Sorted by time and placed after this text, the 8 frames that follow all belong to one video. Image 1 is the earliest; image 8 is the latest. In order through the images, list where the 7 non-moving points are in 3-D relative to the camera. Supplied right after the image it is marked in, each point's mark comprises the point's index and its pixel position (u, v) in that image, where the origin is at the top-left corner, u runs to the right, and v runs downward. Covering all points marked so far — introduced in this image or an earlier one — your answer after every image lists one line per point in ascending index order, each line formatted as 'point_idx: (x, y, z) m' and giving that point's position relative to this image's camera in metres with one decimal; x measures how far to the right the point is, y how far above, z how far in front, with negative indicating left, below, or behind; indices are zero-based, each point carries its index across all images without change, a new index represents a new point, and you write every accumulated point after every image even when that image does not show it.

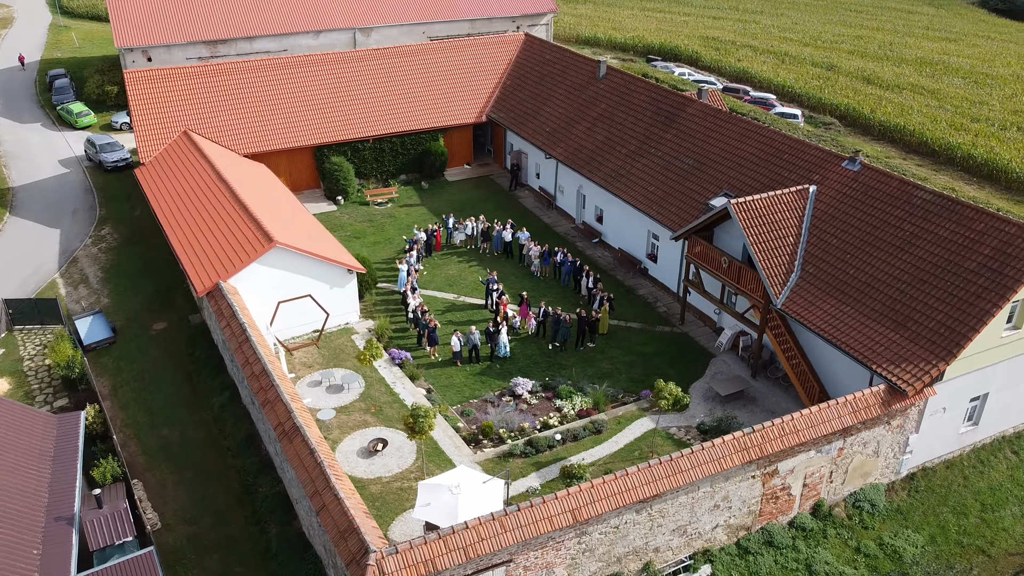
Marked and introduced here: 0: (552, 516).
0: (+0.8, -4.6, +16.4) m
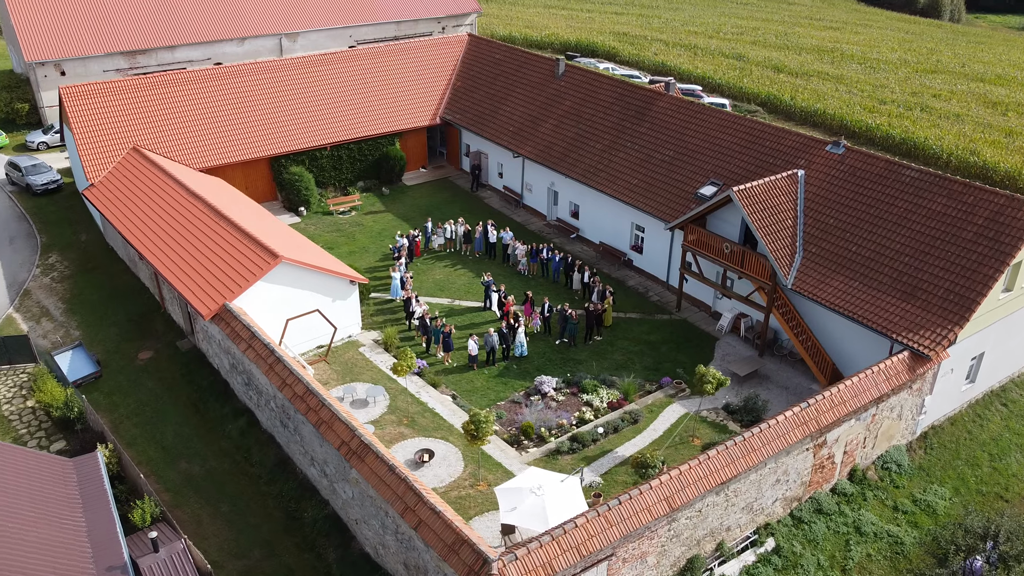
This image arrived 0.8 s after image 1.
0: (+2.9, -4.5, +16.7) m
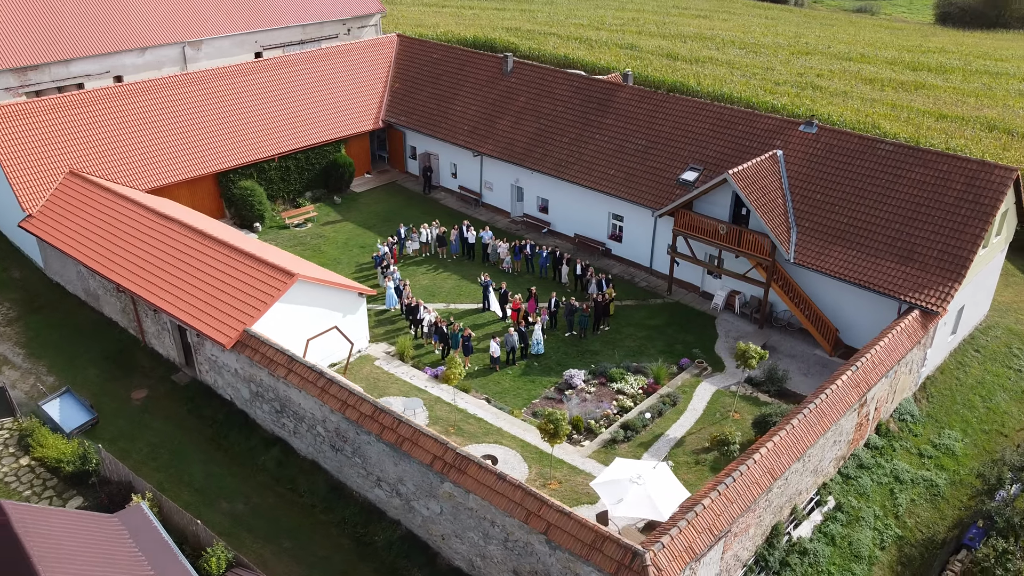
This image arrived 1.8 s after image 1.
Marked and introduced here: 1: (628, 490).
0: (+5.3, -4.1, +17.4) m
1: (+2.6, -4.5, +18.1) m
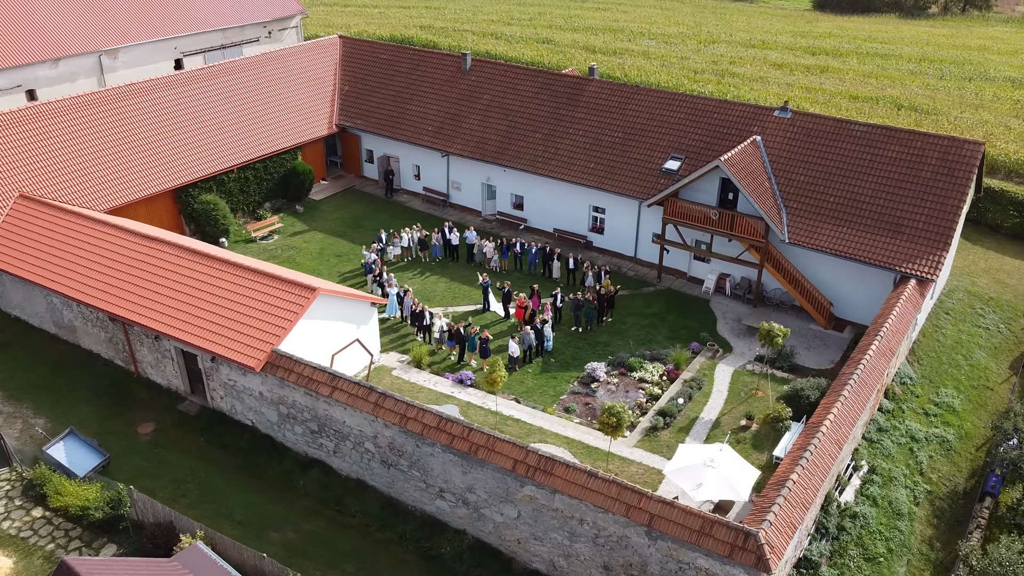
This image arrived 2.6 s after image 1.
0: (+7.1, -3.6, +18.2) m
1: (+4.3, -4.2, +18.5) m
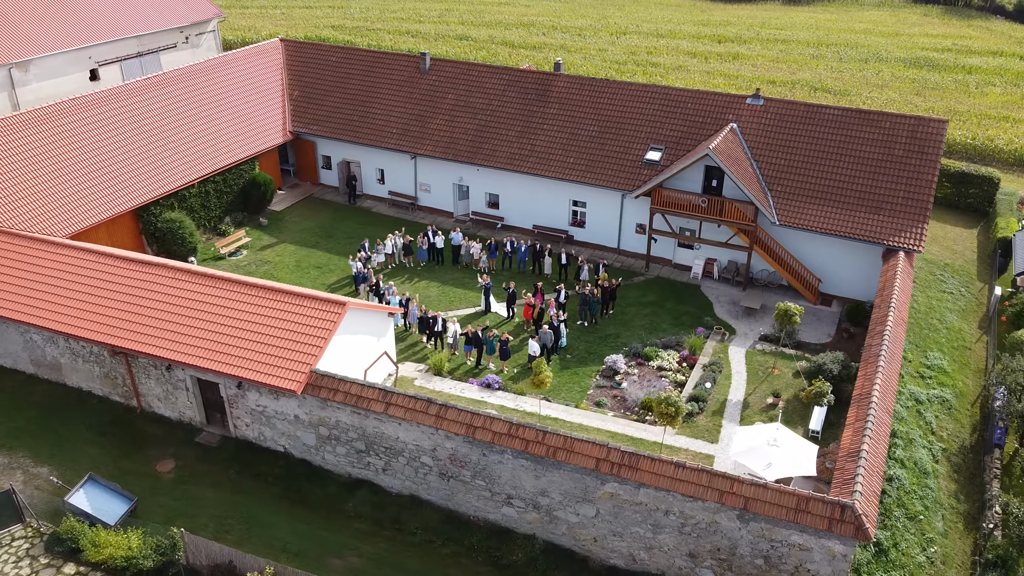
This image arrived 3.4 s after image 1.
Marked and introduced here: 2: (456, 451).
0: (+8.7, -3.1, +19.2) m
1: (+6.0, -3.9, +19.1) m
2: (-1.3, -3.9, +19.5) m
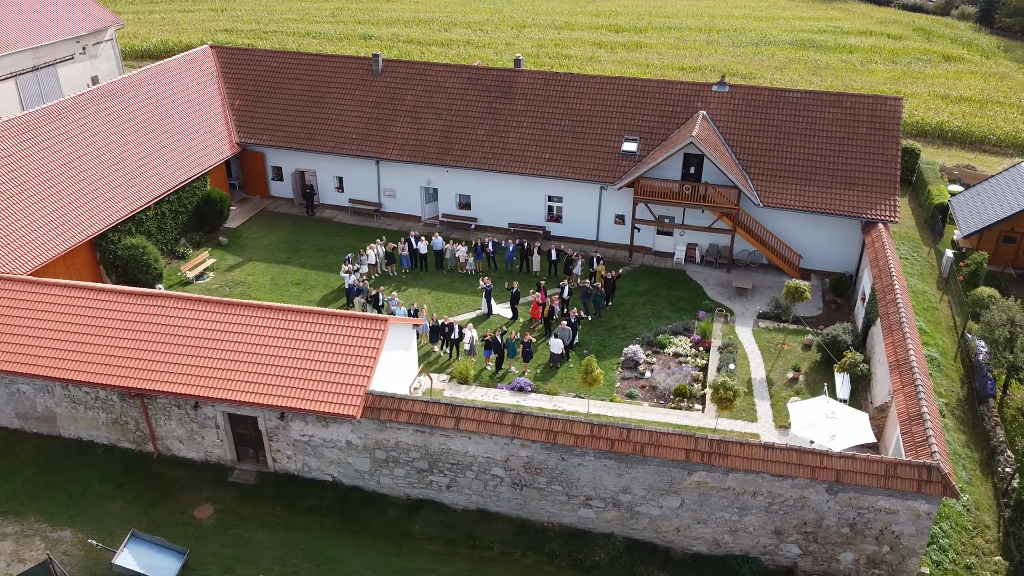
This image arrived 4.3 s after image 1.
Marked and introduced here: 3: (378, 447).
0: (+10.4, -2.4, +20.4) m
1: (+7.8, -3.4, +19.9) m
2: (+0.5, -4.0, +19.2) m
3: (-3.3, -3.9, +20.0) m
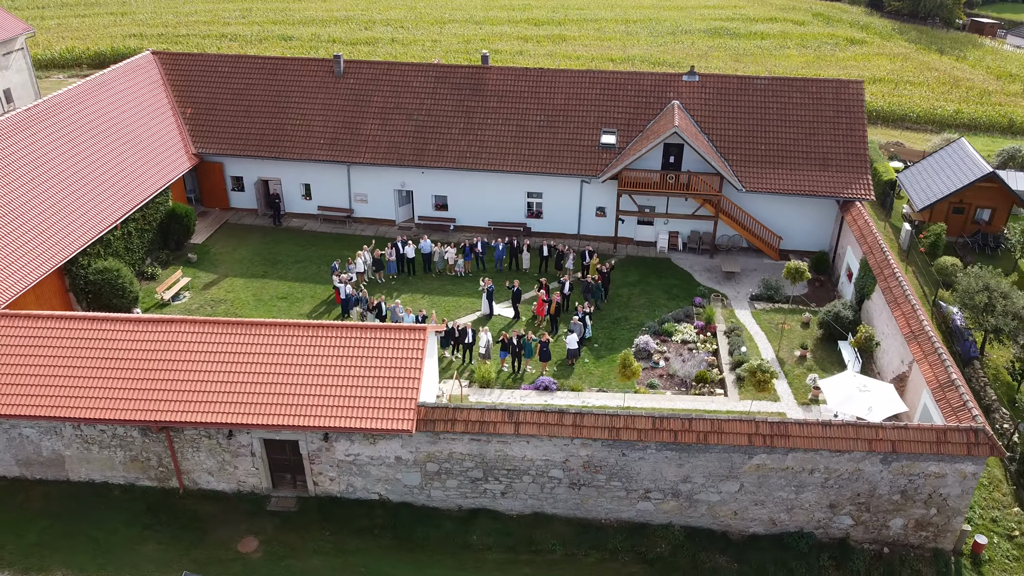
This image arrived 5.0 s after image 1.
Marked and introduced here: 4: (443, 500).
0: (+11.4, -1.6, +21.5) m
1: (+9.0, -2.8, +20.7) m
2: (+1.9, -4.0, +19.1) m
3: (-2.0, -4.1, +19.4) m
4: (-1.7, -5.2, +19.9) m
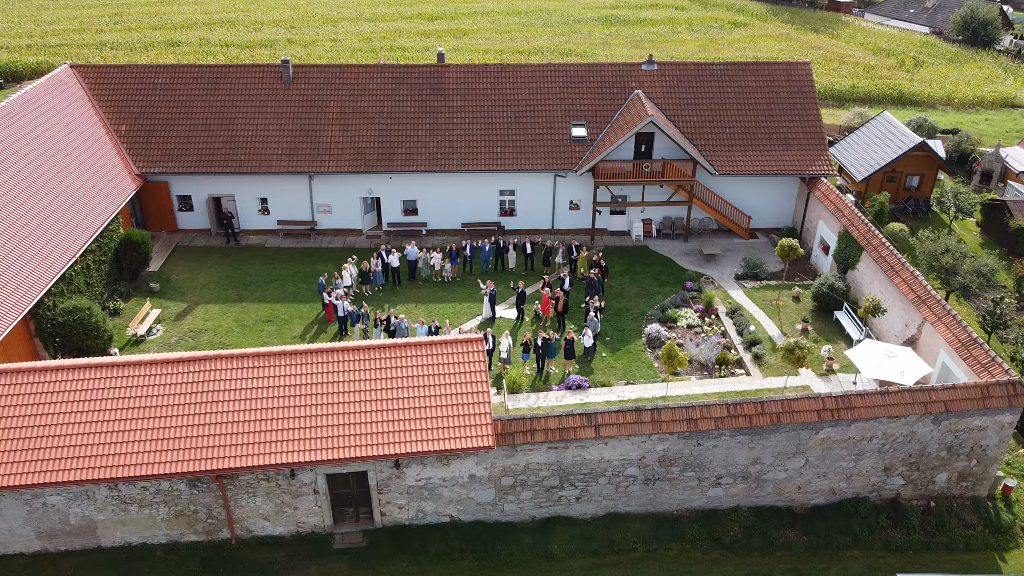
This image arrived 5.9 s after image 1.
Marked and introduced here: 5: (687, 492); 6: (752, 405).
0: (+12.4, -0.7, +23.0) m
1: (+10.3, -2.1, +21.8) m
2: (+3.6, -3.8, +19.1) m
3: (-0.2, -4.3, +18.8) m
4: (+0.1, -5.3, +19.4) m
5: (+4.3, -5.0, +19.8) m
6: (+5.5, -2.7, +18.9) m
